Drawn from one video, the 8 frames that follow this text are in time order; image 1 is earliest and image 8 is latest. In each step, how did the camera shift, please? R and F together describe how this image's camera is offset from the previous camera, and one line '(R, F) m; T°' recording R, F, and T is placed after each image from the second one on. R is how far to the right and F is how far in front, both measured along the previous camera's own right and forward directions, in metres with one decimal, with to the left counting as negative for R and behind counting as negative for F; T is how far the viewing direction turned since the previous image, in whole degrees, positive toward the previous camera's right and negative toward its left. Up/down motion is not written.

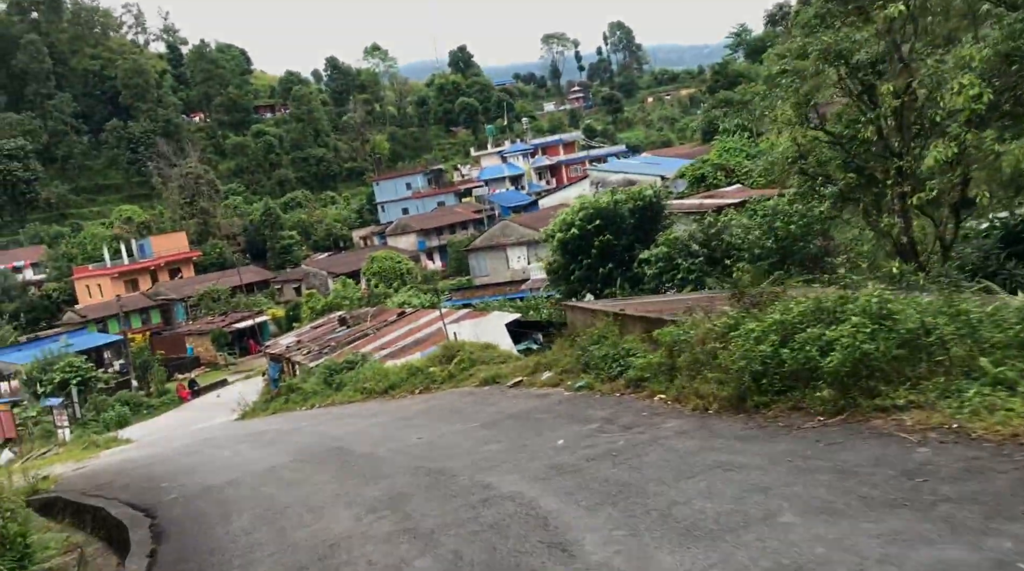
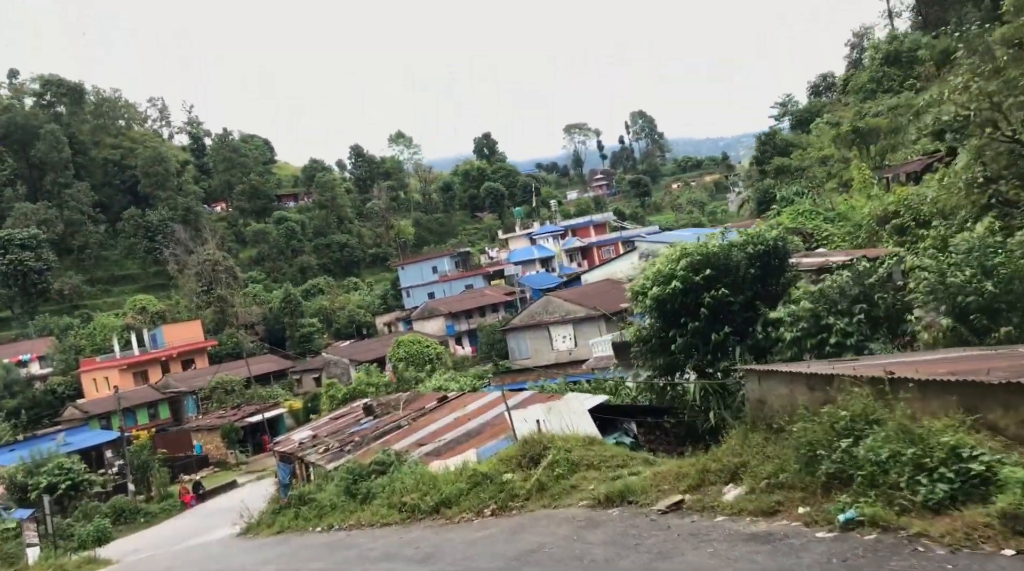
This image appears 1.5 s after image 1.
(-0.7, +3.5) m; -1°
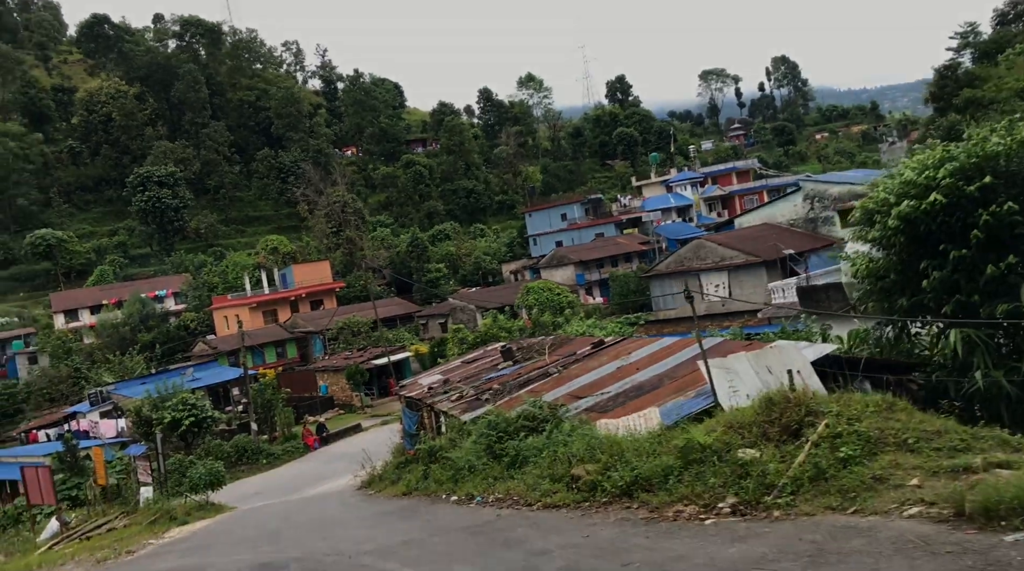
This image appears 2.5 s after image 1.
(-0.6, +2.4) m; -7°
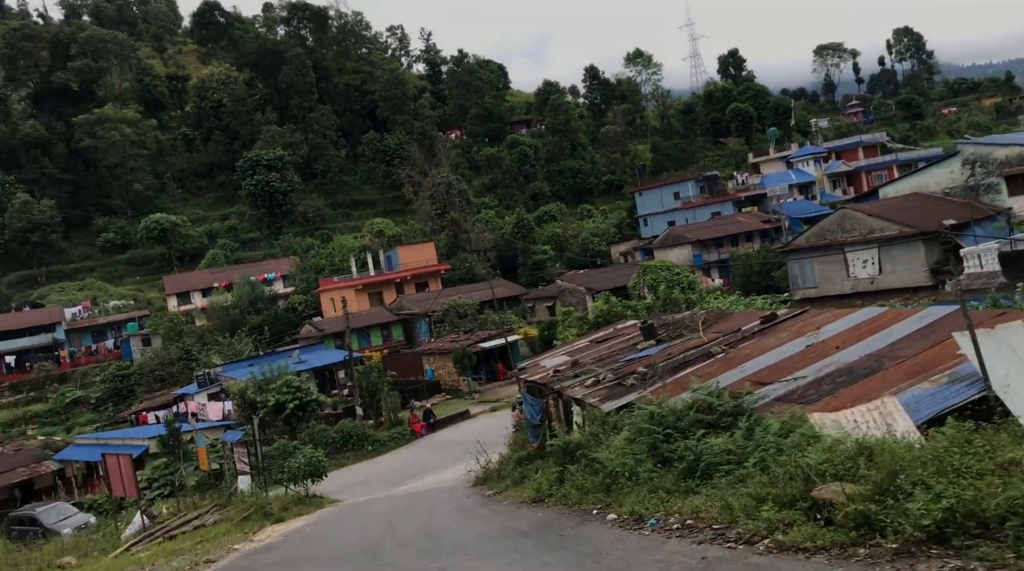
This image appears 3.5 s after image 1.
(-0.5, +2.1) m; -6°
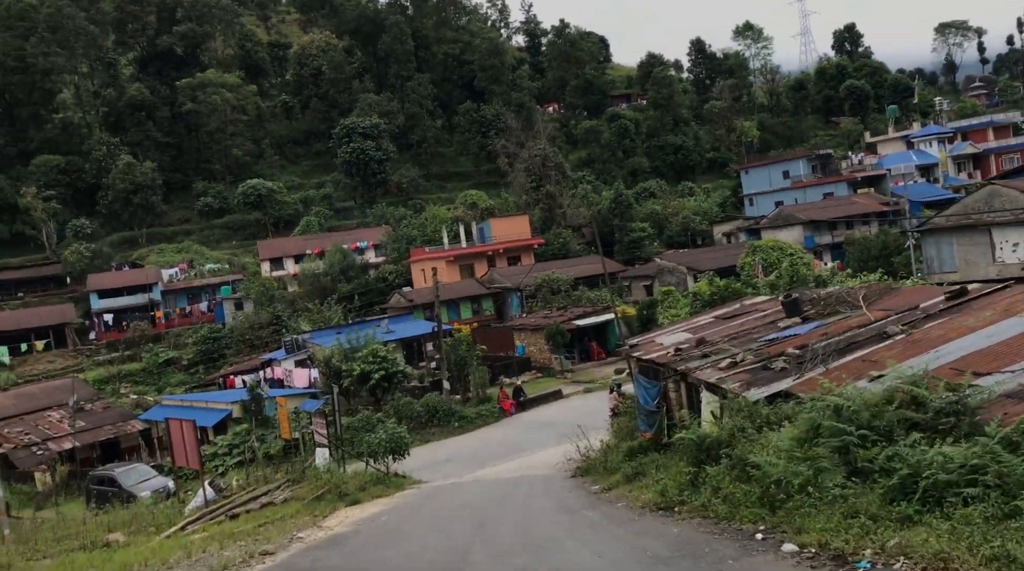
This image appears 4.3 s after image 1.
(-0.3, +1.7) m; -5°
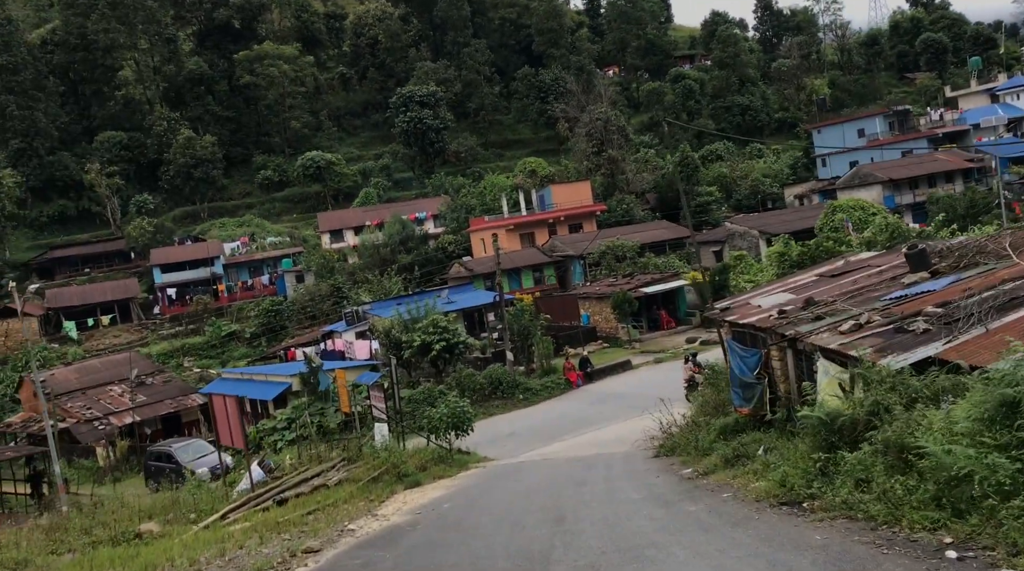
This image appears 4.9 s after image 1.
(-0.1, +1.3) m; -3°
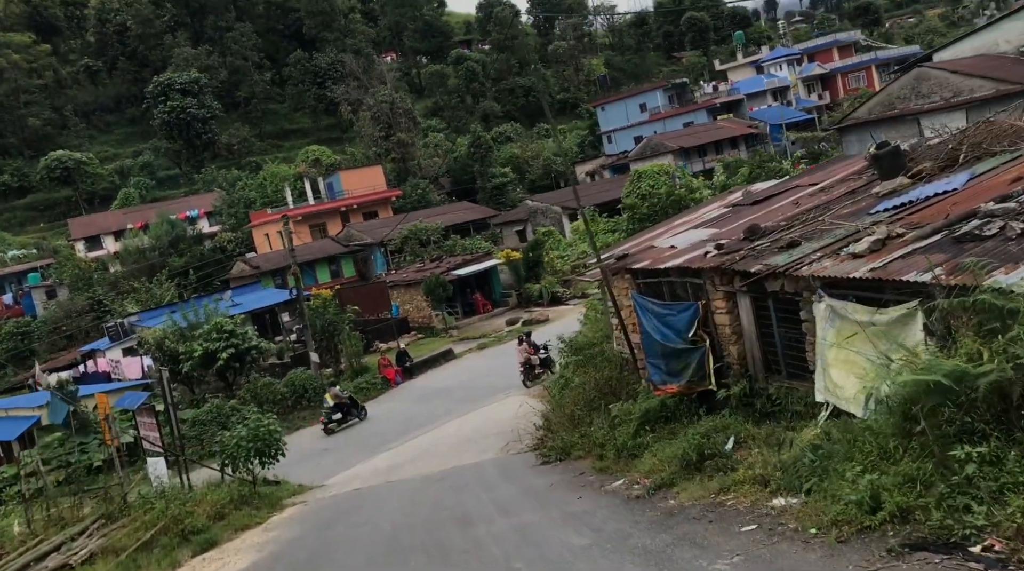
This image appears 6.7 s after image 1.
(-0.3, +3.3) m; +12°
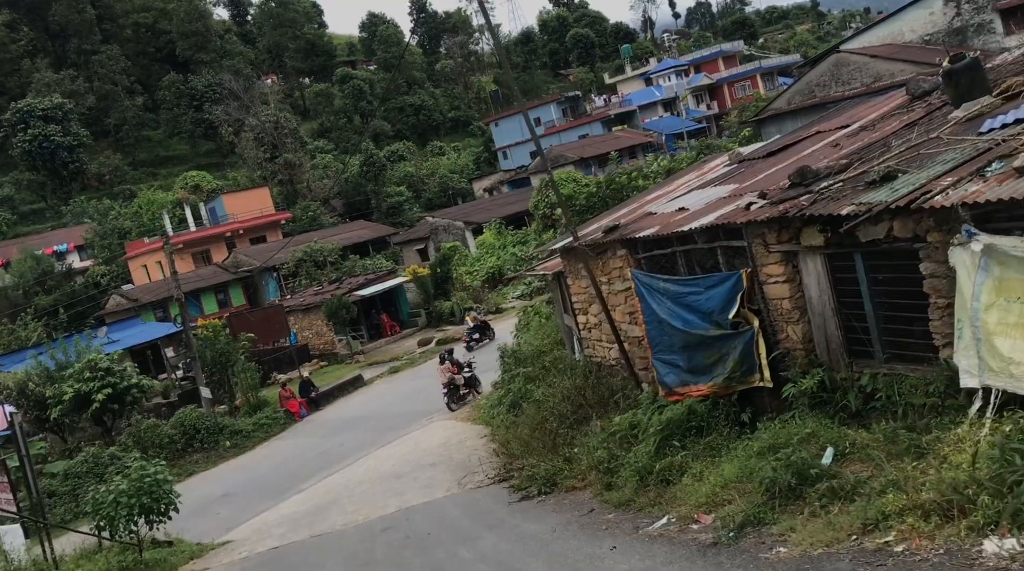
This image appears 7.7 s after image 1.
(-0.5, +1.9) m; +6°
